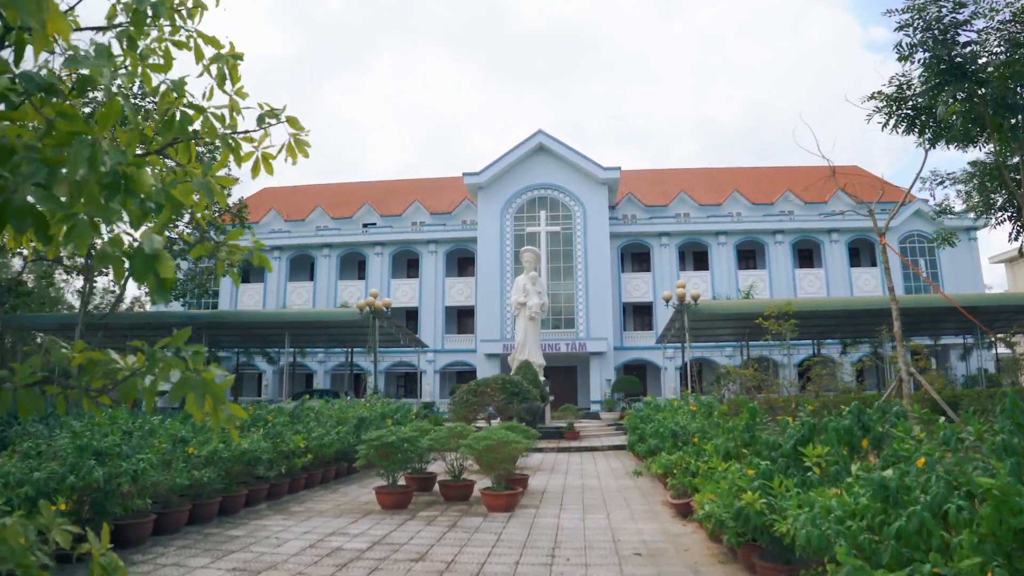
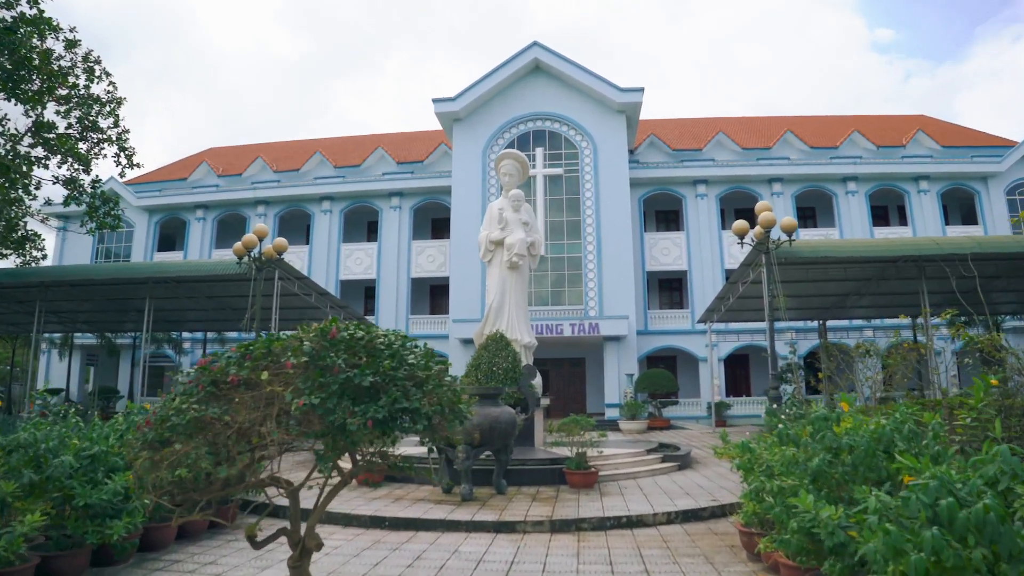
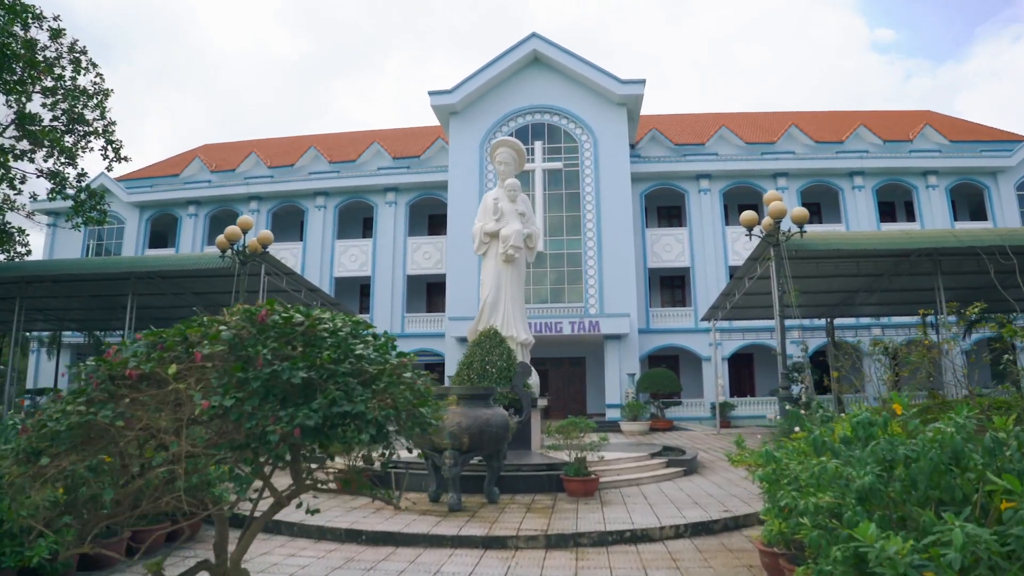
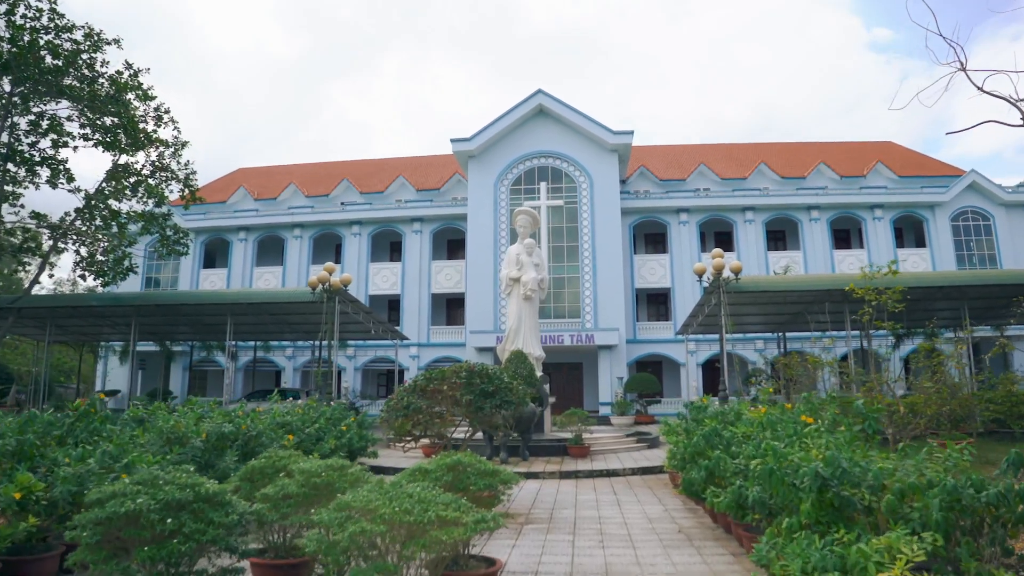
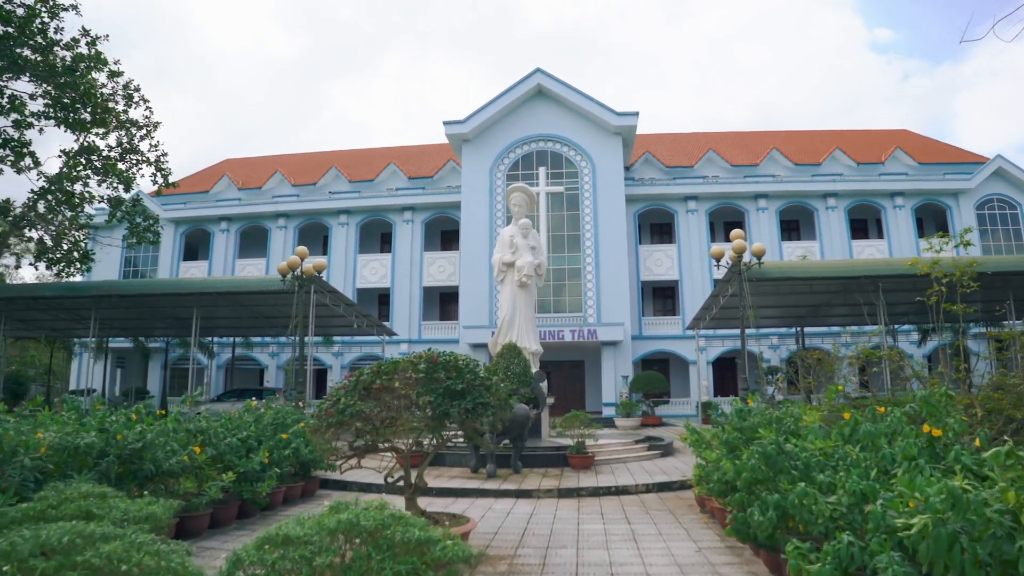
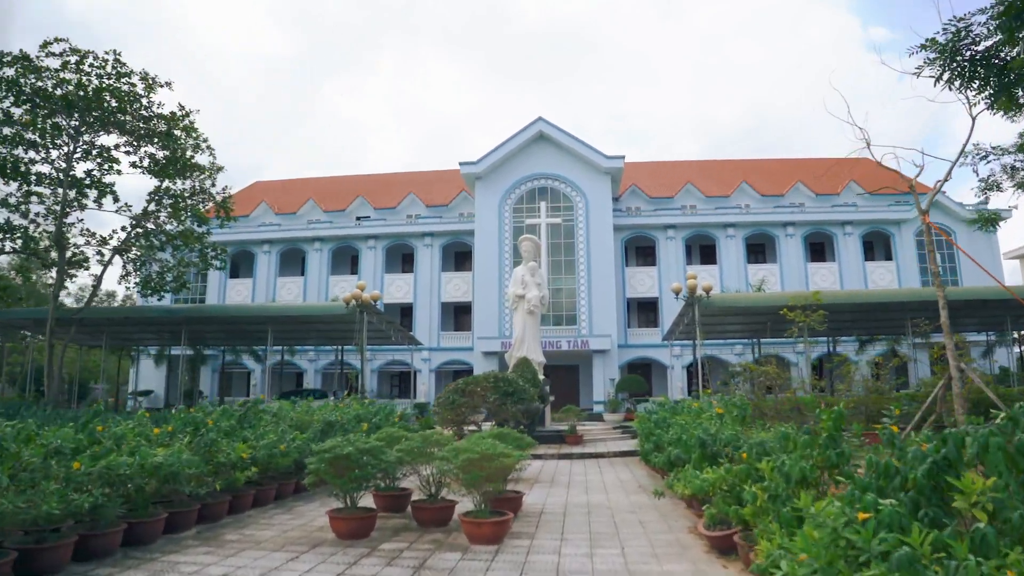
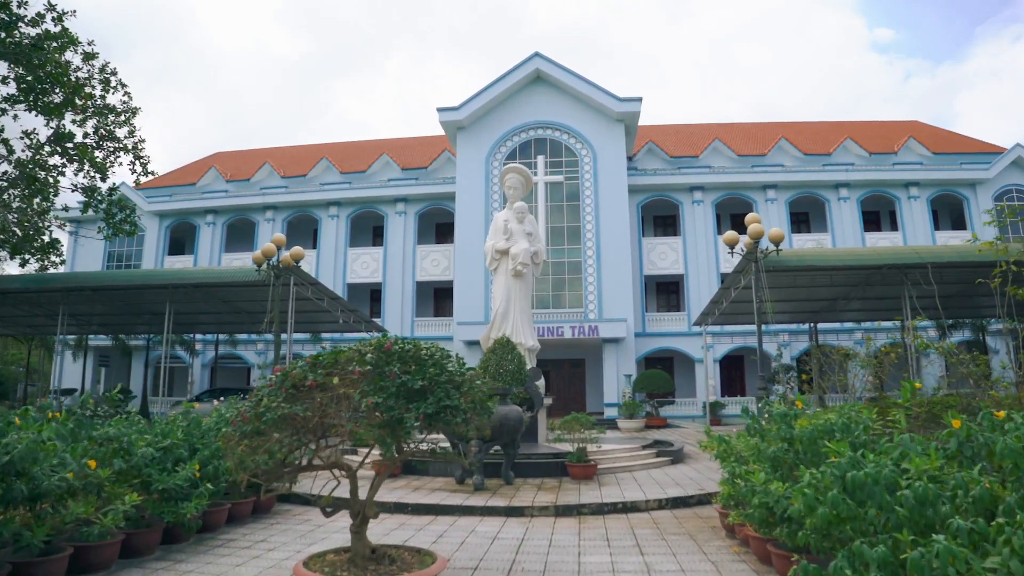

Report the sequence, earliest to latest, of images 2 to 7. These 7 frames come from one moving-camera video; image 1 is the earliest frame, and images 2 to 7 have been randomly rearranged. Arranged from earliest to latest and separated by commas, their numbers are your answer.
6, 4, 5, 7, 2, 3
